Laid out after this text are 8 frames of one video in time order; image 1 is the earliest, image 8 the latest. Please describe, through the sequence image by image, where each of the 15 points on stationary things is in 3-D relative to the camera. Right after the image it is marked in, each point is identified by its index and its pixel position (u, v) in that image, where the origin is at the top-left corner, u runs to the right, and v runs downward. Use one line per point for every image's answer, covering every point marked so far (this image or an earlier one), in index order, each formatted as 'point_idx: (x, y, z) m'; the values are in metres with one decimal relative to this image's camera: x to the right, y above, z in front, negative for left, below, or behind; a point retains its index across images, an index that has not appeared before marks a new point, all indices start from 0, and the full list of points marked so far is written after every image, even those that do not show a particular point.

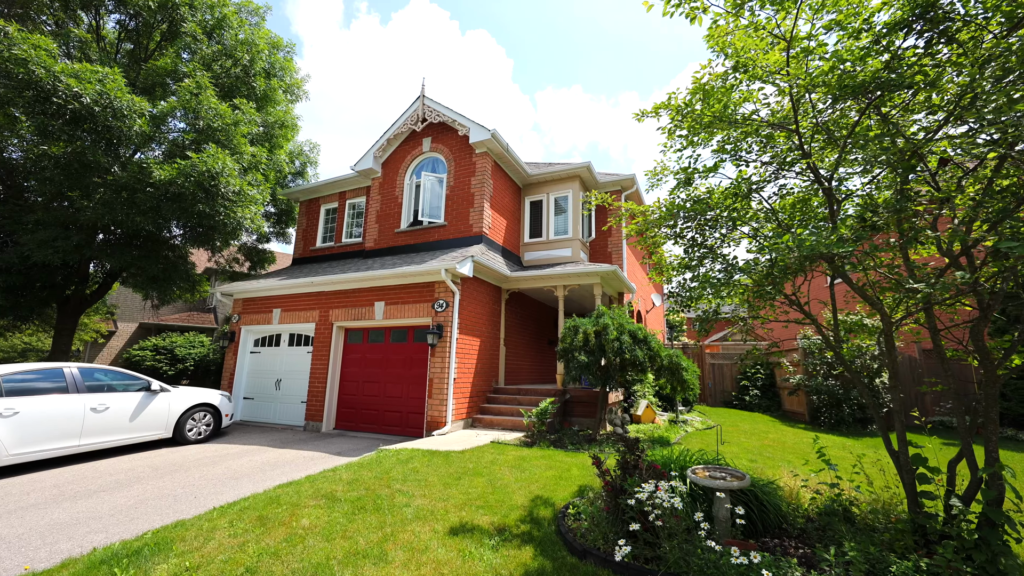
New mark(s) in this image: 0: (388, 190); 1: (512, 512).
0: (-3.4, +2.7, +11.5) m
1: (0.0, -2.1, +3.8) m
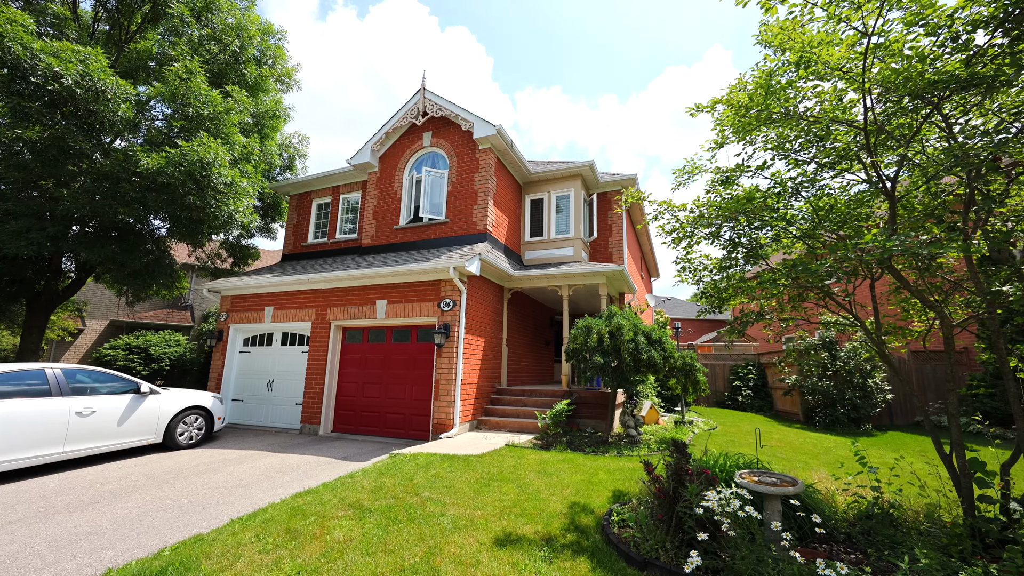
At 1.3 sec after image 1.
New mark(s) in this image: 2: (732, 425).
0: (-3.4, +2.8, +11.1) m
1: (+0.4, -2.0, +3.7) m
2: (+4.7, -3.0, +9.2) m
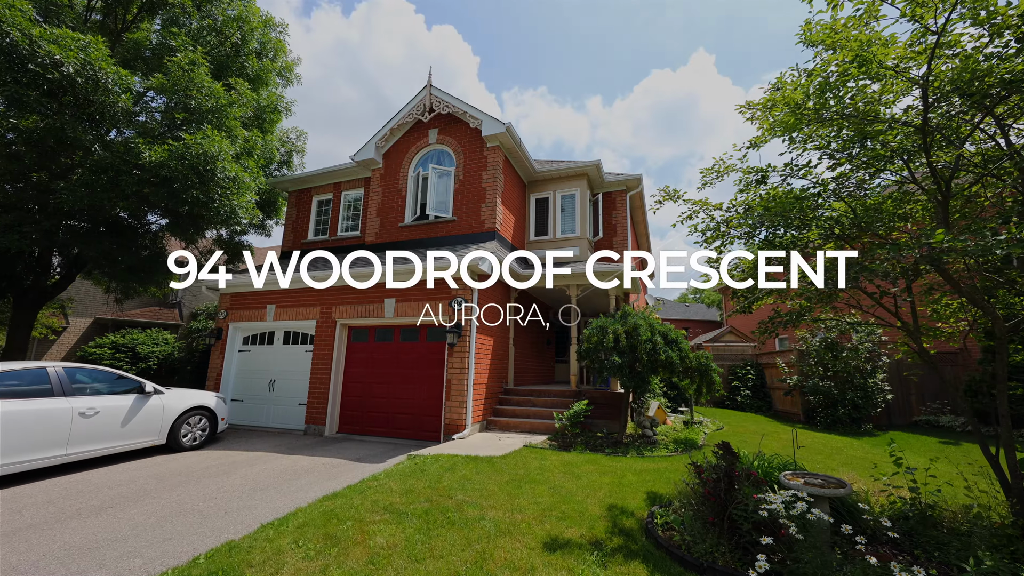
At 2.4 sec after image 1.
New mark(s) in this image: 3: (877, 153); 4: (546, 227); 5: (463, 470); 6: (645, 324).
0: (-3.2, +2.8, +10.9) m
1: (+0.7, -2.0, +3.6) m
2: (+4.9, -3.0, +9.2) m
3: (+3.1, +1.2, +3.6) m
4: (+1.0, +1.7, +11.7) m
5: (-0.5, -2.1, +4.8) m
6: (+2.3, -0.6, +7.1) m
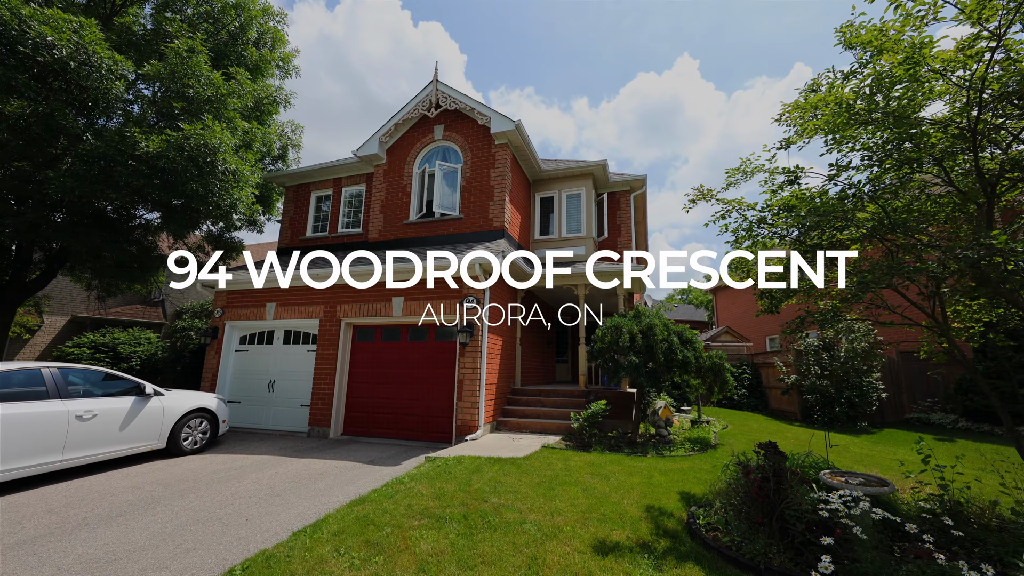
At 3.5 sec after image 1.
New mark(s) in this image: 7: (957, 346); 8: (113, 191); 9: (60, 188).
0: (-3.0, +2.8, +10.8) m
1: (+1.1, -2.0, +3.5) m
2: (+5.1, -3.0, +9.3) m
3: (+3.5, +1.2, +3.6) m
4: (+1.1, +1.7, +11.6) m
5: (-0.2, -2.1, +4.7) m
6: (+2.5, -0.6, +7.1) m
7: (+4.3, -0.6, +4.0) m
8: (-7.5, +1.8, +7.8) m
9: (-7.9, +1.8, +7.3) m
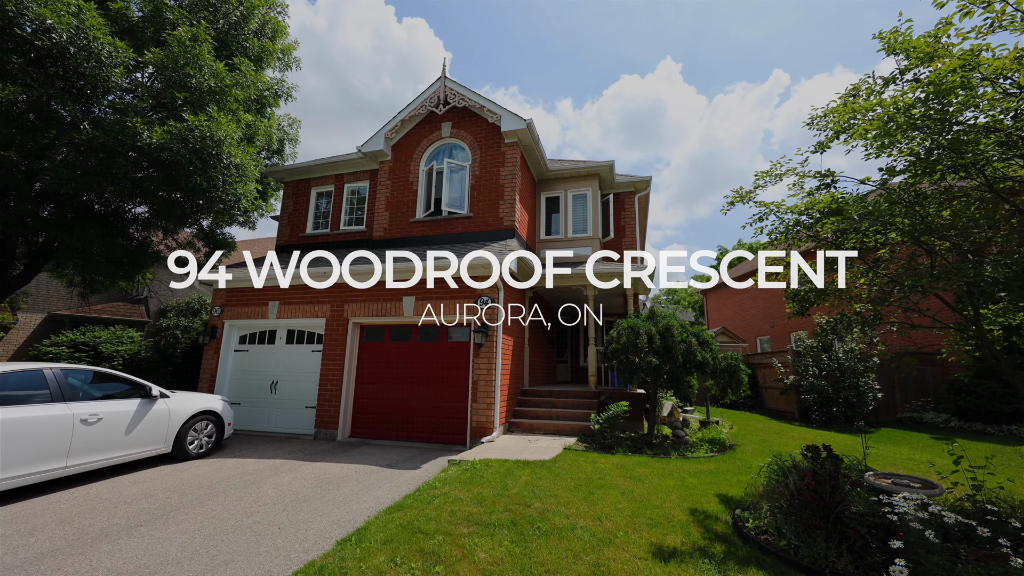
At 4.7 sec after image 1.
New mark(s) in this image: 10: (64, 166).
0: (-2.8, +2.9, +10.6) m
1: (+1.5, -2.0, +3.5) m
2: (+5.3, -3.1, +9.4) m
3: (+3.9, +1.1, +3.6) m
4: (+1.2, +1.7, +11.6) m
5: (+0.1, -2.1, +4.6) m
6: (+2.8, -0.6, +7.1) m
7: (+4.7, -0.6, +4.1) m
8: (-7.2, +1.9, +7.4) m
9: (-7.6, +1.8, +7.0) m
10: (-7.5, +2.1, +7.0) m
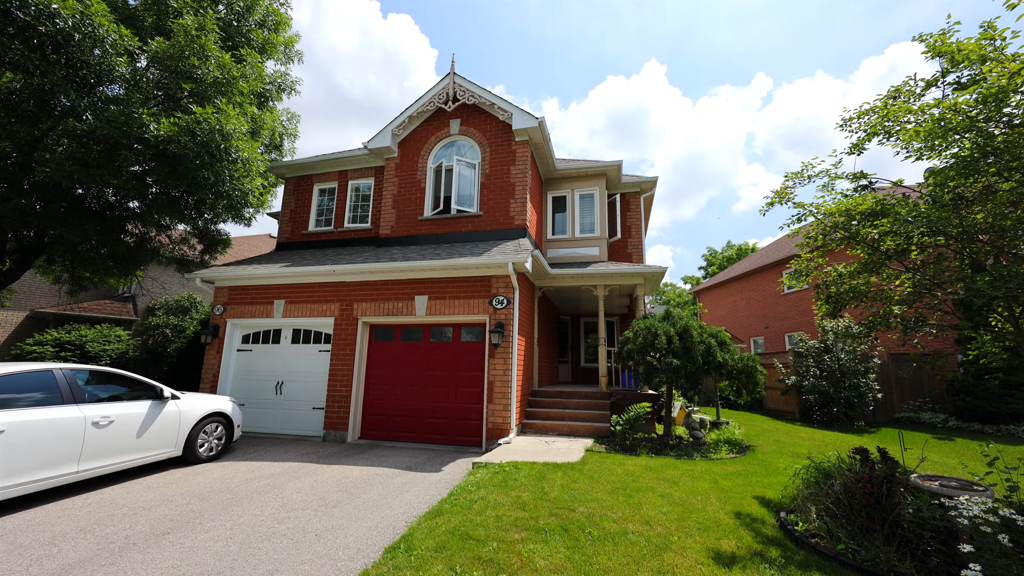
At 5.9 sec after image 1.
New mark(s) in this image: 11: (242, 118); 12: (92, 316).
0: (-2.6, +2.9, +10.4) m
1: (+1.9, -2.0, +3.5) m
2: (+5.5, -3.1, +9.5) m
3: (+4.3, +1.1, +3.7) m
4: (+1.4, +1.7, +11.5) m
5: (+0.5, -2.1, +4.5) m
6: (+3.1, -0.6, +7.1) m
7: (+5.1, -0.6, +4.1) m
8: (-6.9, +1.9, +7.1) m
9: (-7.3, +1.9, +6.7) m
10: (-7.2, +2.1, +6.8) m
11: (-5.4, +3.4, +8.3) m
12: (-16.4, -1.1, +16.4) m
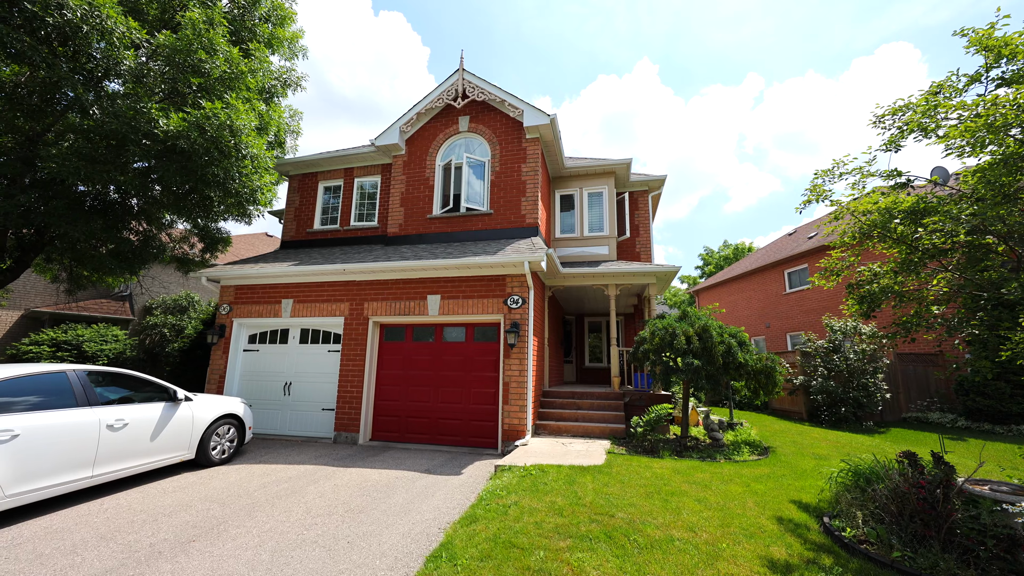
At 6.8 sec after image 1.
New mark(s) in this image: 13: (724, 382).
0: (-2.4, +2.9, +10.3) m
1: (+2.2, -2.0, +3.4) m
2: (+5.8, -3.1, +9.4) m
3: (+4.7, +1.1, +3.6) m
4: (+1.7, +1.7, +11.4) m
5: (+0.8, -2.1, +4.4) m
6: (+3.4, -0.6, +7.0) m
7: (+5.4, -0.6, +4.1) m
8: (-6.6, +1.9, +7.0) m
9: (-7.0, +1.9, +6.5) m
10: (-6.9, +2.1, +6.6) m
11: (-5.1, +3.4, +8.1) m
12: (-16.2, -1.1, +16.1) m
13: (+3.5, -1.6, +6.9) m
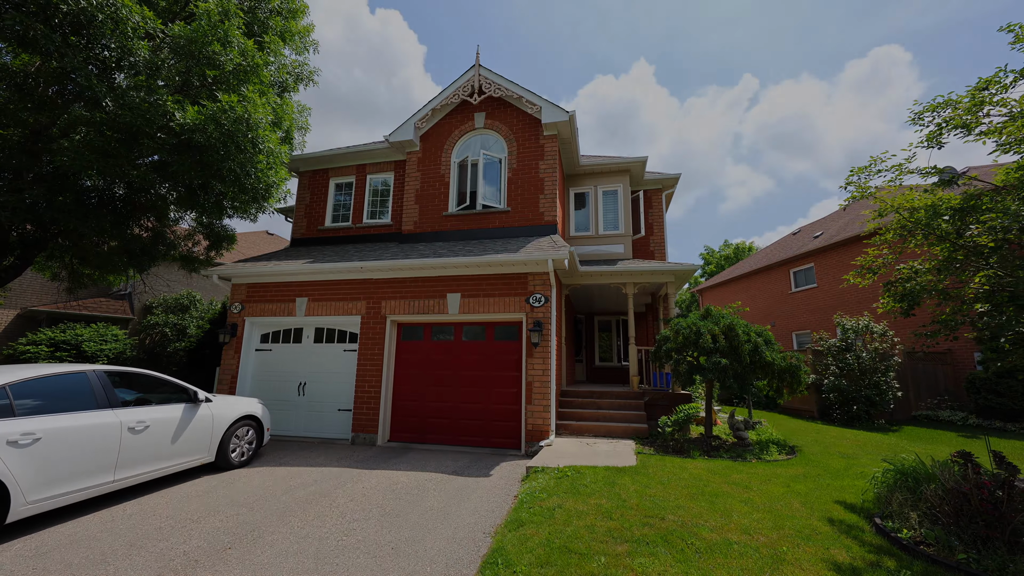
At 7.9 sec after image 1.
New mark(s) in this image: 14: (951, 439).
0: (-2.0, +2.9, +10.1) m
1: (+2.6, -2.0, +3.3) m
2: (+6.1, -3.1, +9.4) m
3: (+5.1, +1.1, +3.5) m
4: (+2.0, +1.8, +11.4) m
5: (+1.2, -2.0, +4.3) m
6: (+3.8, -0.6, +7.0) m
7: (+5.8, -0.6, +4.0) m
8: (-6.2, +2.0, +6.8) m
9: (-6.6, +1.9, +6.3) m
10: (-6.5, +2.2, +6.4) m
11: (-4.8, +3.4, +8.0) m
12: (-15.9, -1.0, +15.8) m
13: (+3.9, -1.5, +6.8) m
14: (+9.1, -3.1, +8.6) m
